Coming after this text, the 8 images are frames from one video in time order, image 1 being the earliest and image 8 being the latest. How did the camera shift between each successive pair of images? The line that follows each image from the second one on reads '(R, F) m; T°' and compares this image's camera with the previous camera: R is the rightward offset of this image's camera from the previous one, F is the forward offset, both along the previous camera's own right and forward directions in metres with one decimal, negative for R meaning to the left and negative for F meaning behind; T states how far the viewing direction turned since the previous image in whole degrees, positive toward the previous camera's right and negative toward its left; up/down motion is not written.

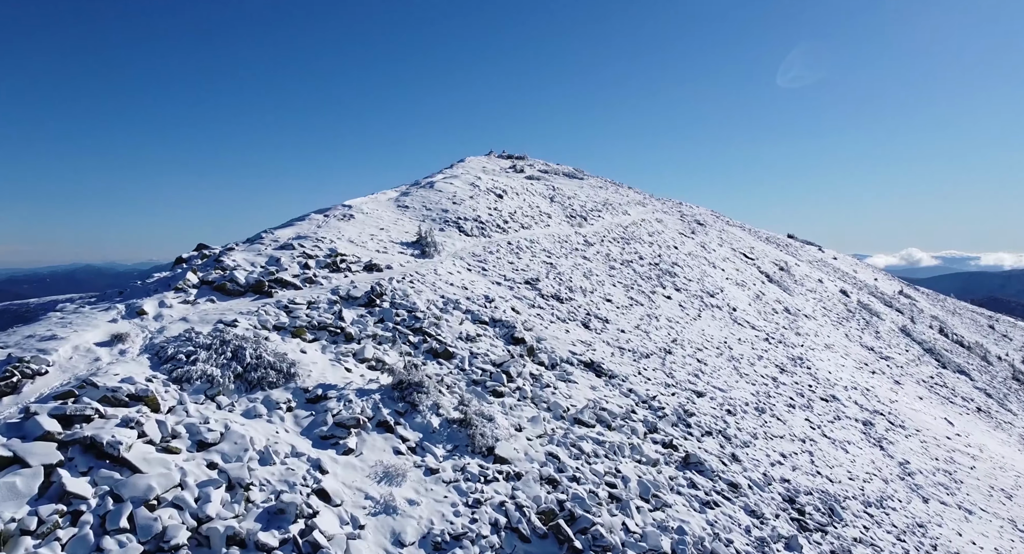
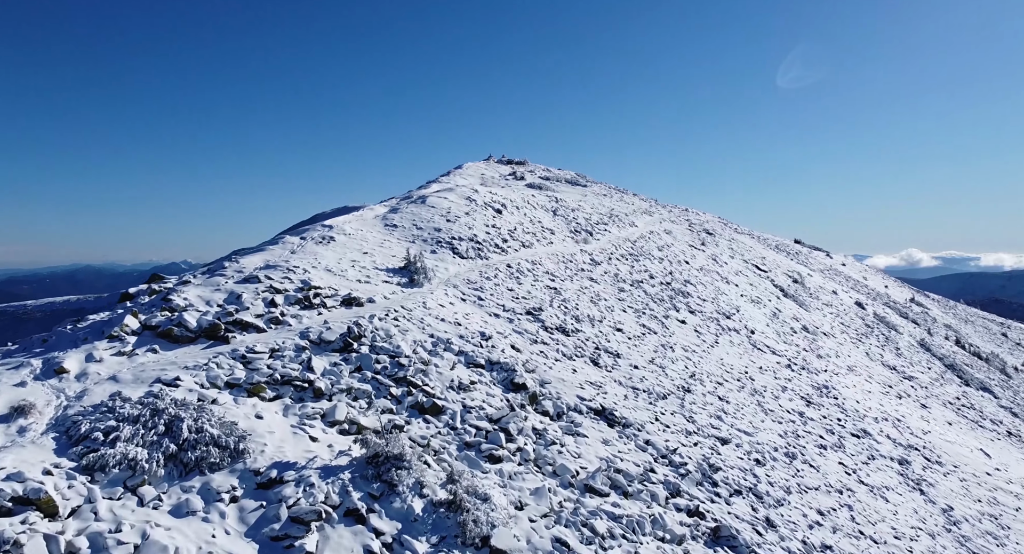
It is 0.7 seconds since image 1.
(0.0, +2.9) m; 0°
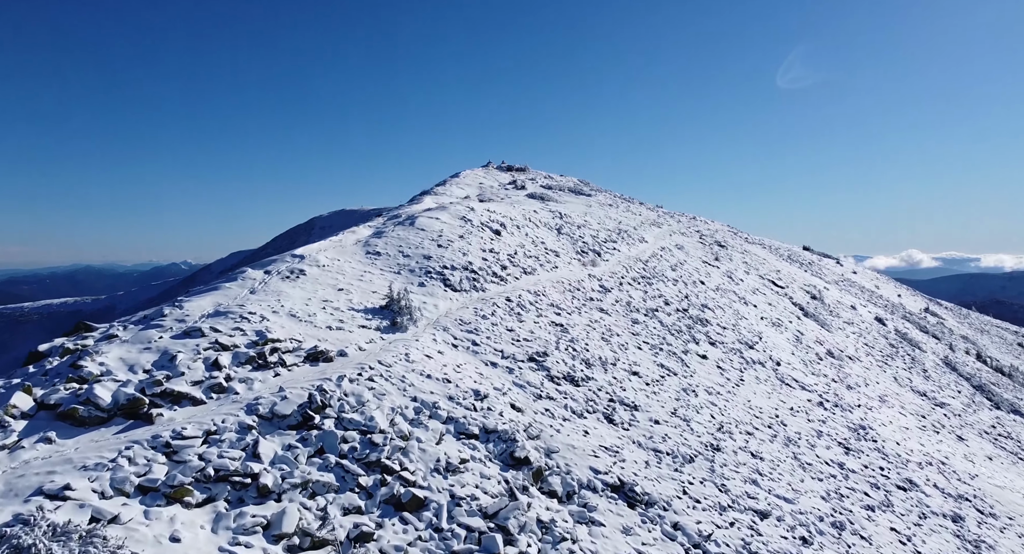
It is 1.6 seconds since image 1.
(0.0, +3.4) m; 0°
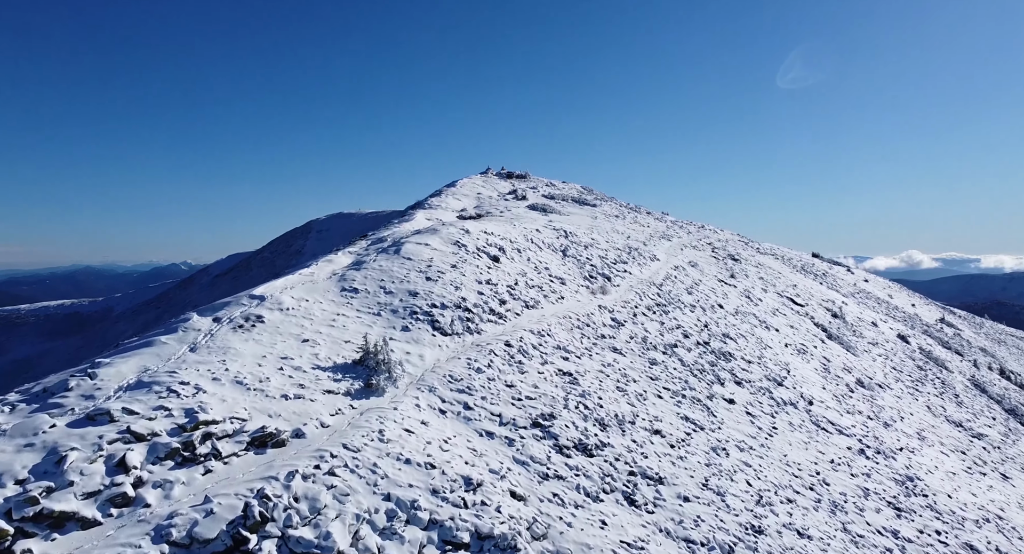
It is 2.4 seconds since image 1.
(0.0, +3.4) m; 0°
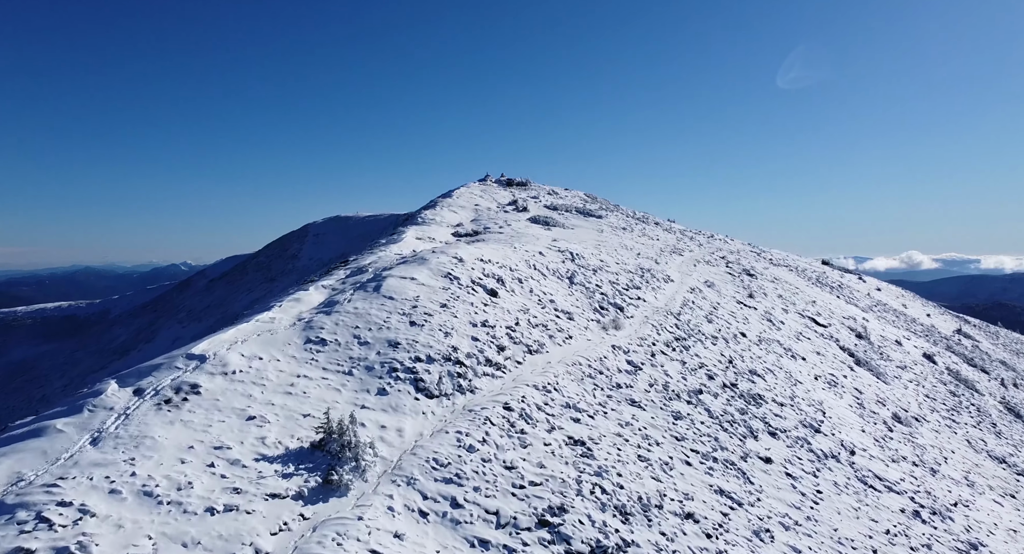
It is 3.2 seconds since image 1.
(0.0, +3.5) m; 0°
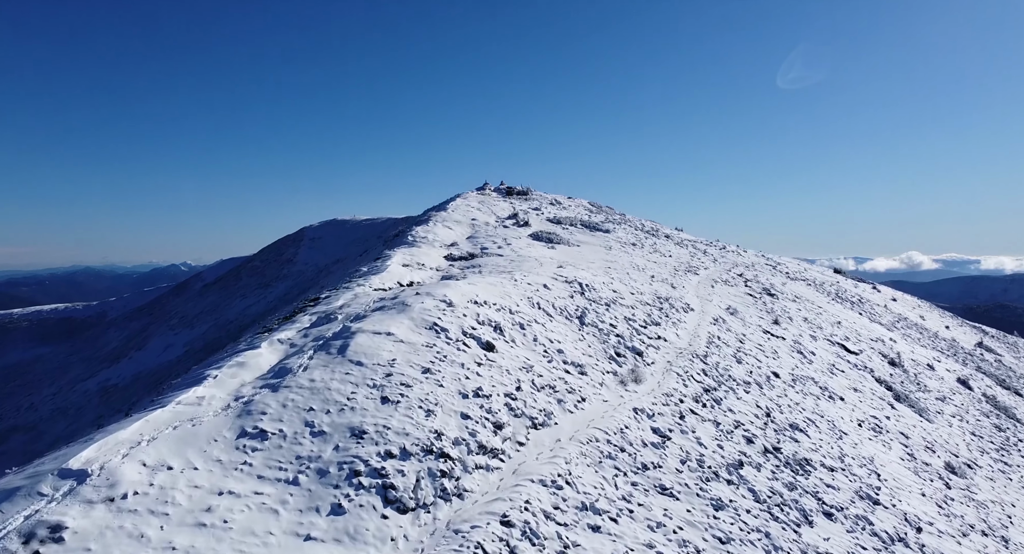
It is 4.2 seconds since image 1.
(0.0, +4.0) m; 0°
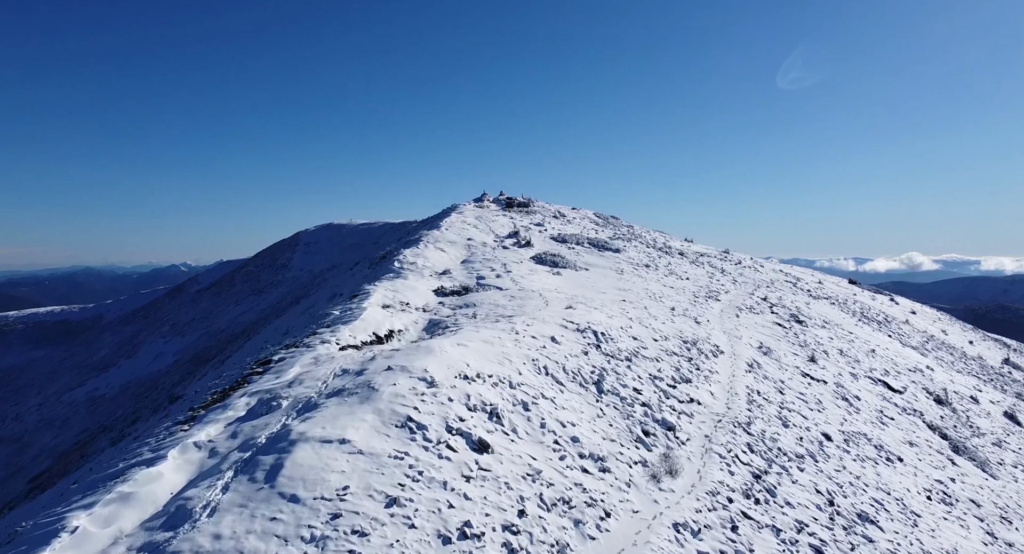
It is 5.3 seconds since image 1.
(0.0, +4.6) m; 0°
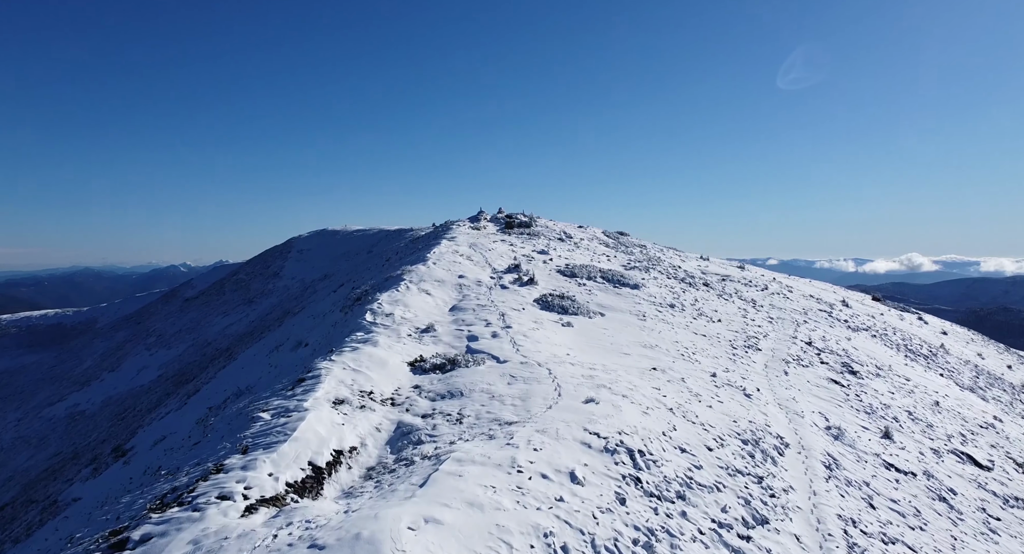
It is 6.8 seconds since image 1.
(0.0, +6.6) m; 0°
